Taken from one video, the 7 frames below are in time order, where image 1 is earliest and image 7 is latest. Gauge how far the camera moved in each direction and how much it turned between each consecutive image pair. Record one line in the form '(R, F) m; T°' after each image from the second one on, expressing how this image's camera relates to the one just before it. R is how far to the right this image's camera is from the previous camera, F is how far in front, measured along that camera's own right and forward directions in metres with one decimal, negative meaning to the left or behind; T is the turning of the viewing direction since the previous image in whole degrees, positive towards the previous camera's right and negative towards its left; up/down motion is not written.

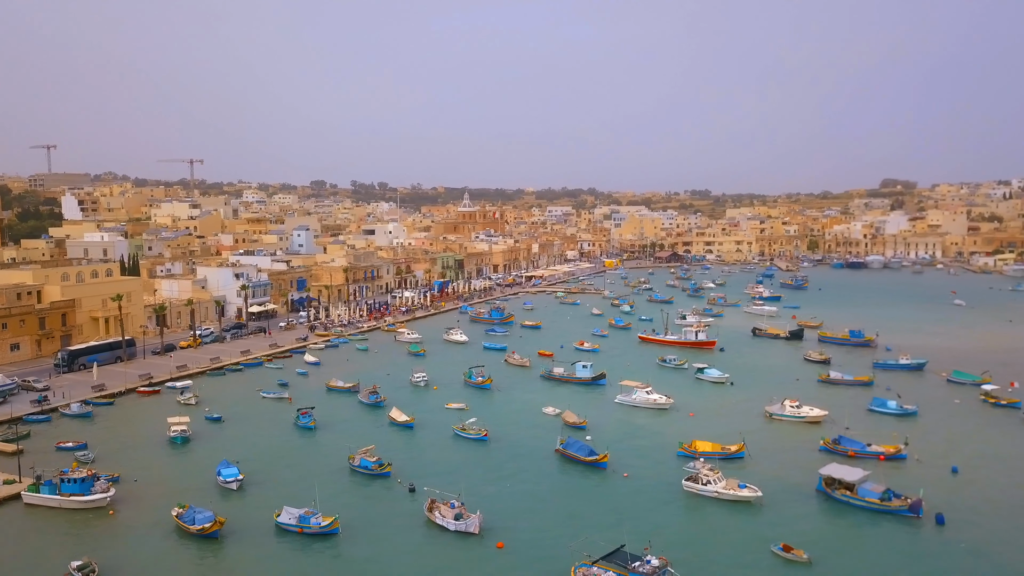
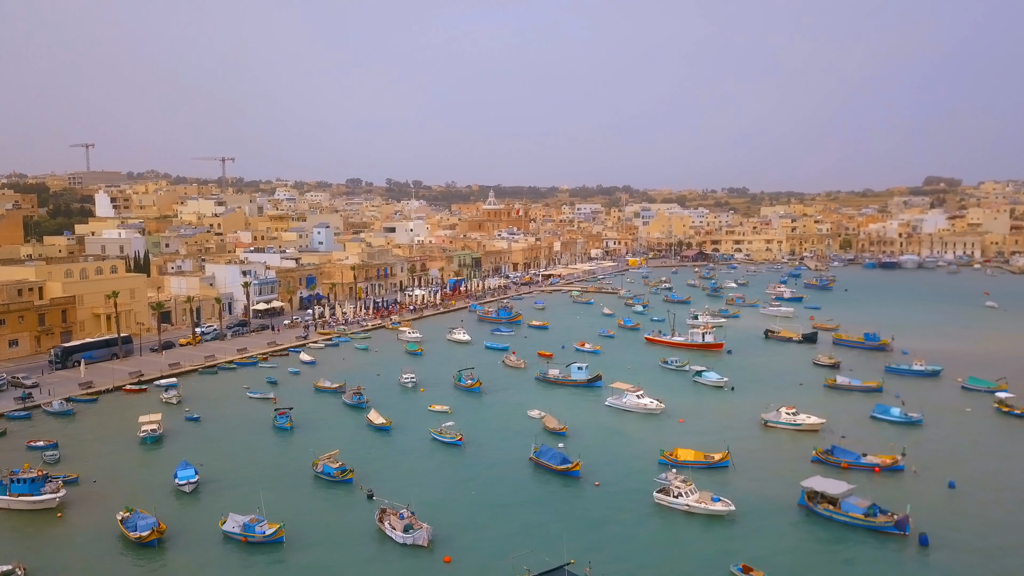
(+2.5, +1.4) m; -3°
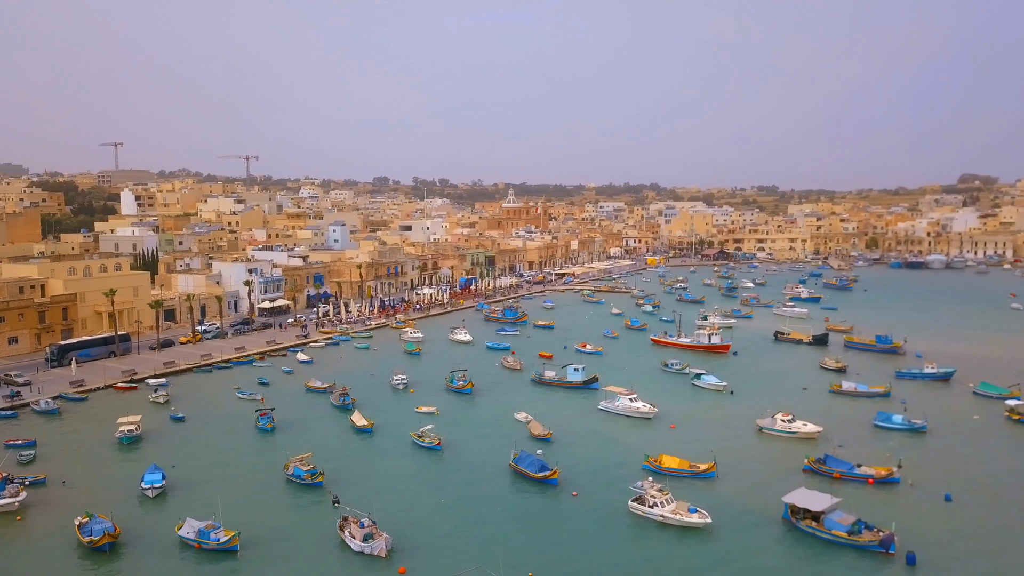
(+1.9, +1.0) m; -2°
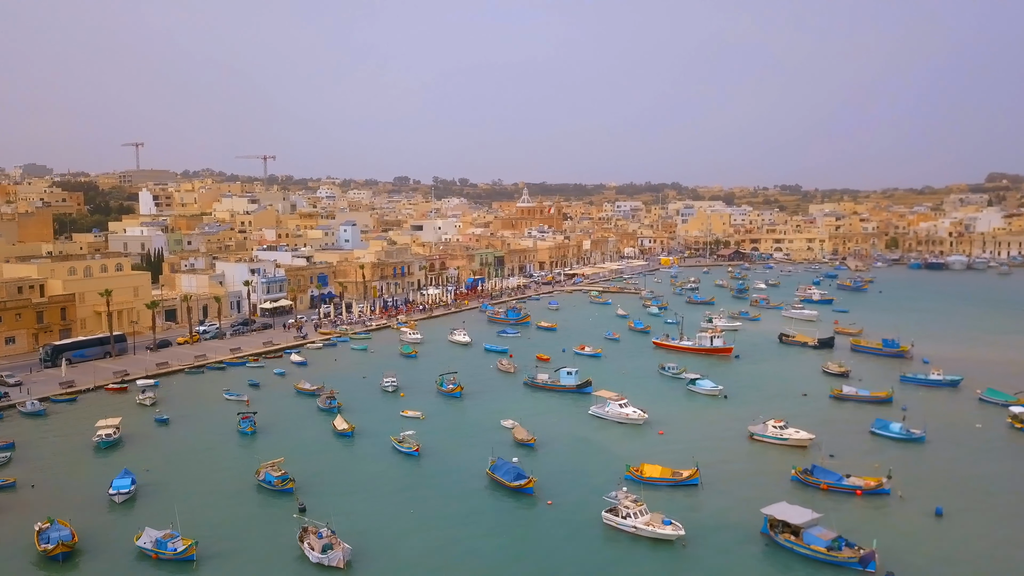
(+1.7, +0.8) m; -2°
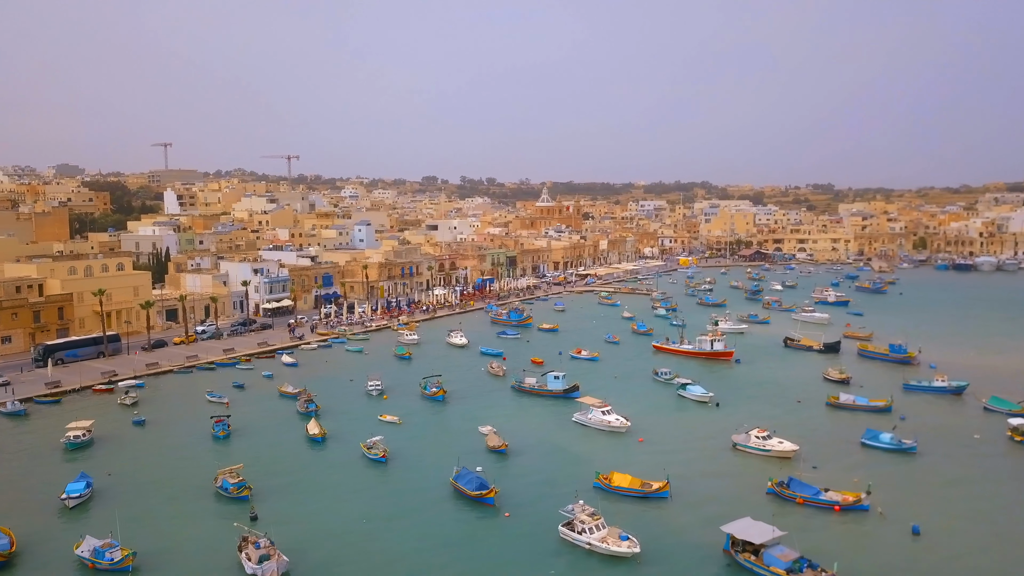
(+2.4, +1.0) m; -2°
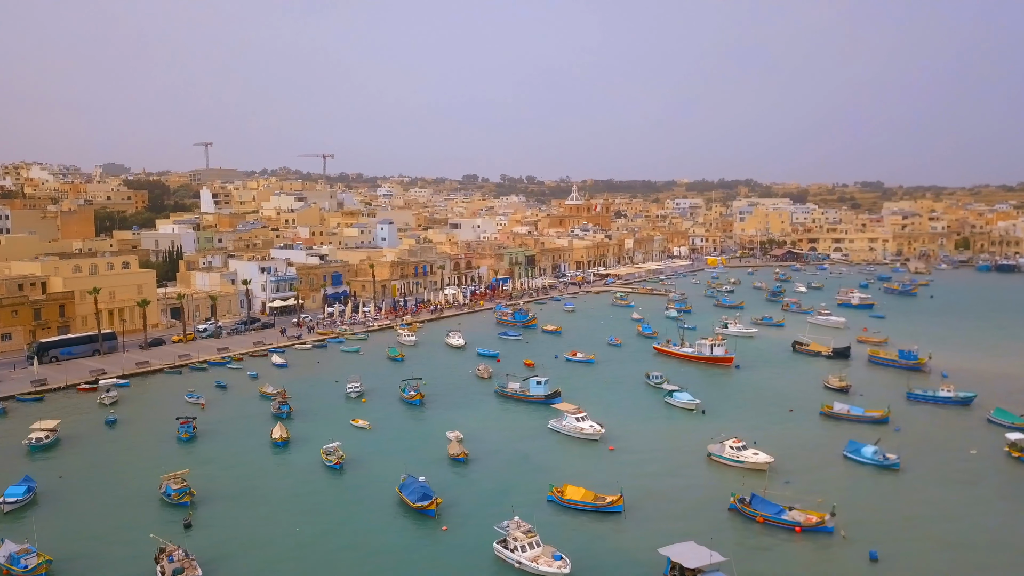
(+3.3, +1.2) m; -3°
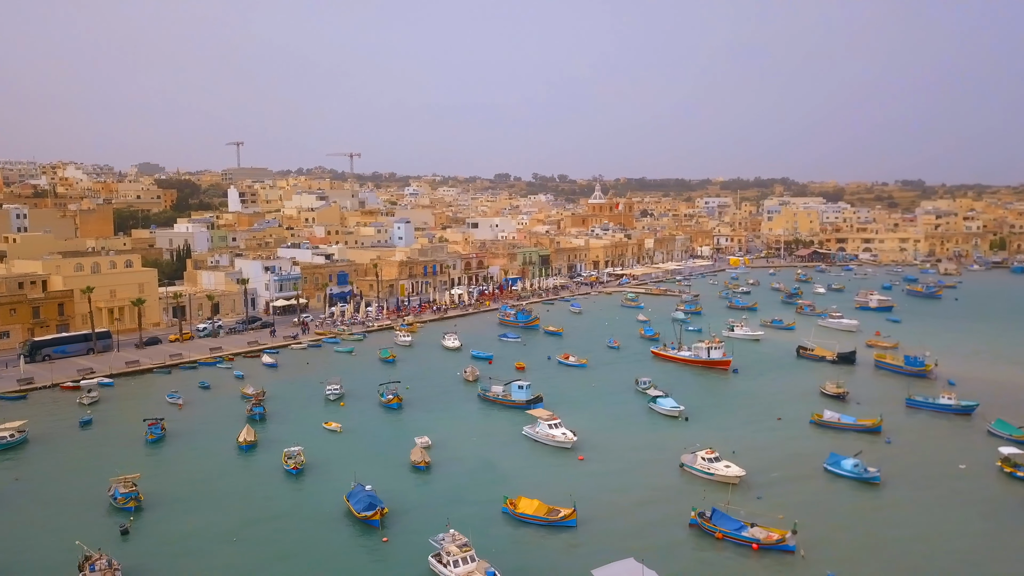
(+2.8, +1.0) m; -2°
